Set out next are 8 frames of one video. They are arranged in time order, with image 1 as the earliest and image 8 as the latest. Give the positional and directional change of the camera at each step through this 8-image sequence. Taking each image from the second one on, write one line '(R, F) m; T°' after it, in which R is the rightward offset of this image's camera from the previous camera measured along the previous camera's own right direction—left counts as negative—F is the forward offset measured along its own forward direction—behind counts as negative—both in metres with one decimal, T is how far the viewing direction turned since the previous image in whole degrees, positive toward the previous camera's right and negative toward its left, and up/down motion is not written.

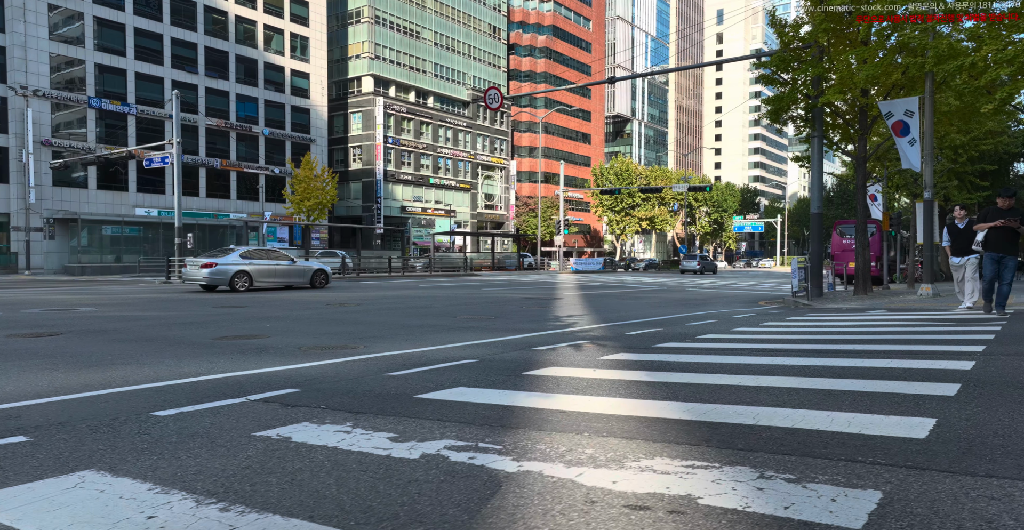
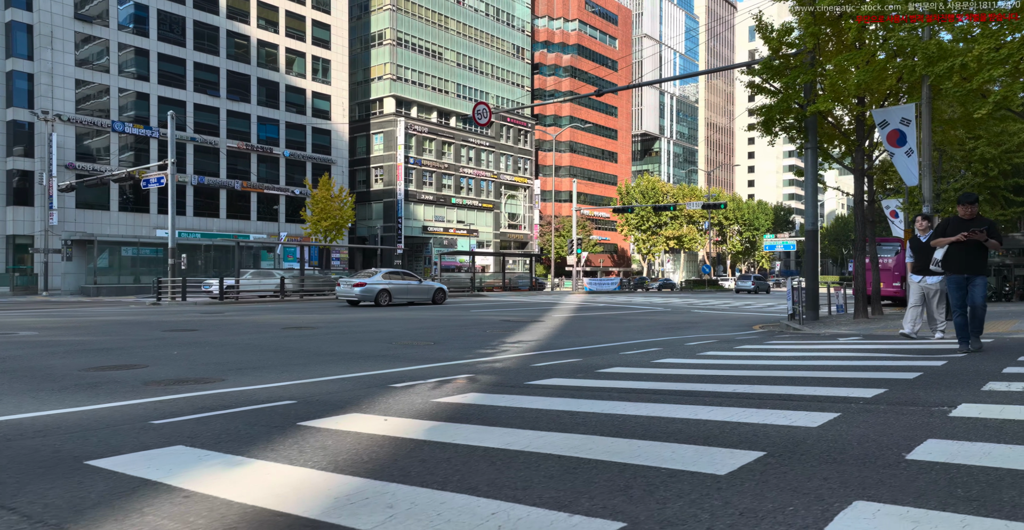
(+1.2, +0.8) m; -2°
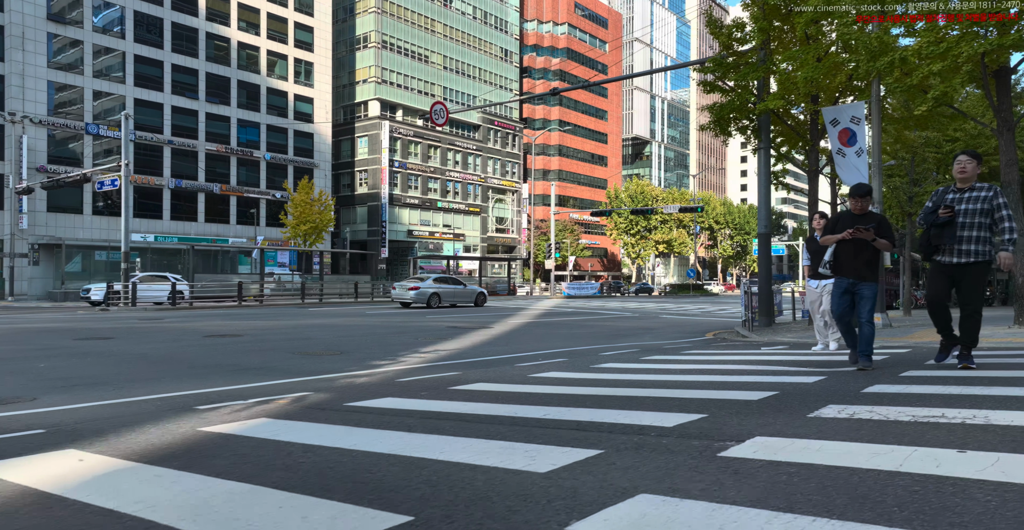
(+1.1, +0.6) m; +1°
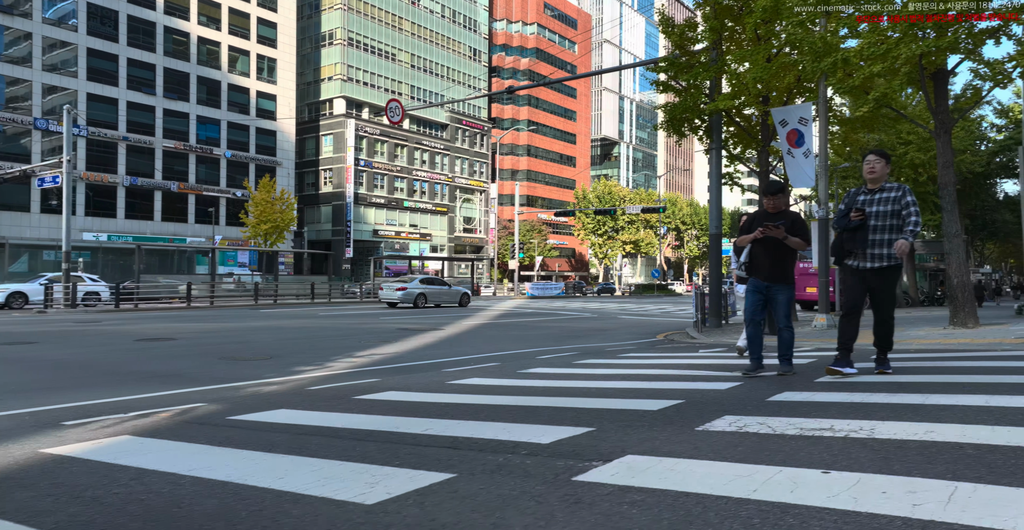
(+0.4, +0.2) m; +2°
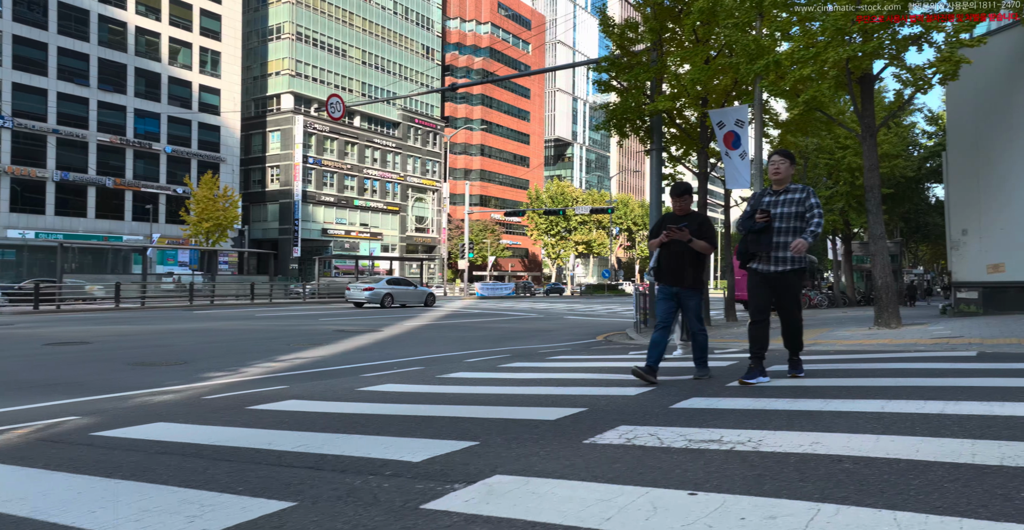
(+0.3, +0.2) m; +3°
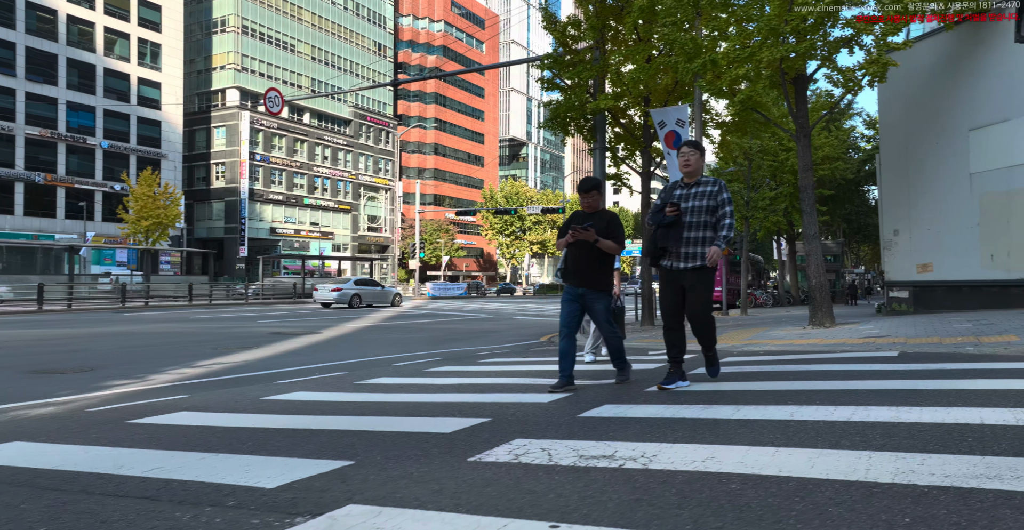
(+0.3, +0.3) m; +3°
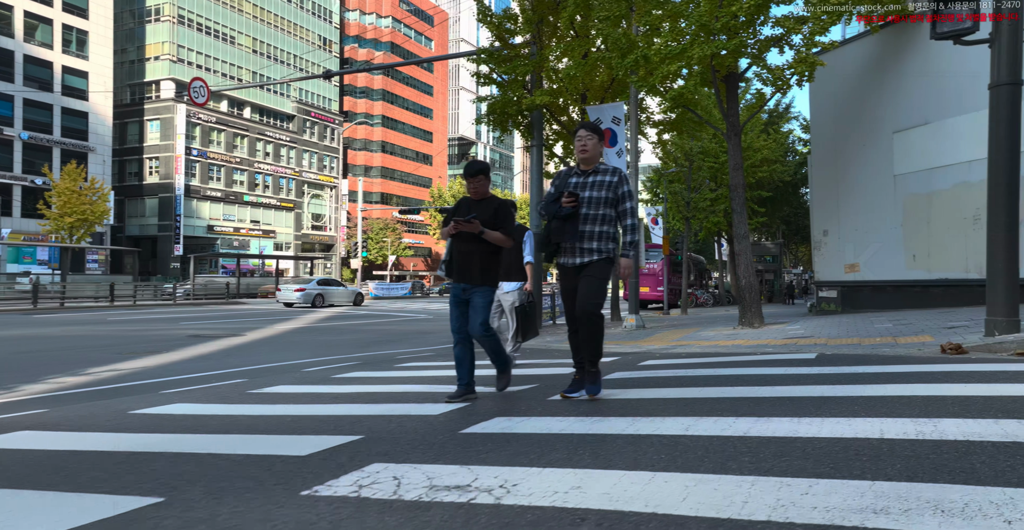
(+0.4, +0.4) m; +4°
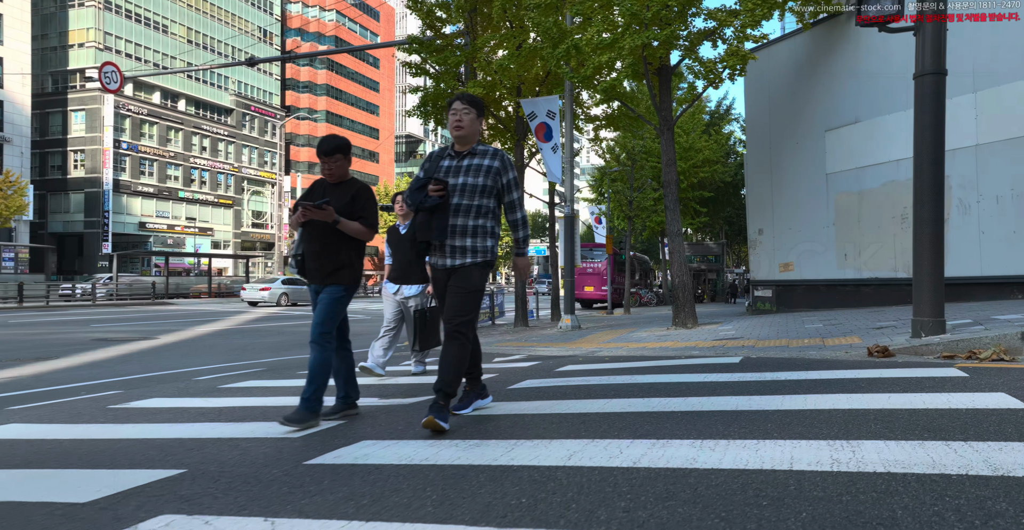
(+0.4, +0.6) m; +4°
